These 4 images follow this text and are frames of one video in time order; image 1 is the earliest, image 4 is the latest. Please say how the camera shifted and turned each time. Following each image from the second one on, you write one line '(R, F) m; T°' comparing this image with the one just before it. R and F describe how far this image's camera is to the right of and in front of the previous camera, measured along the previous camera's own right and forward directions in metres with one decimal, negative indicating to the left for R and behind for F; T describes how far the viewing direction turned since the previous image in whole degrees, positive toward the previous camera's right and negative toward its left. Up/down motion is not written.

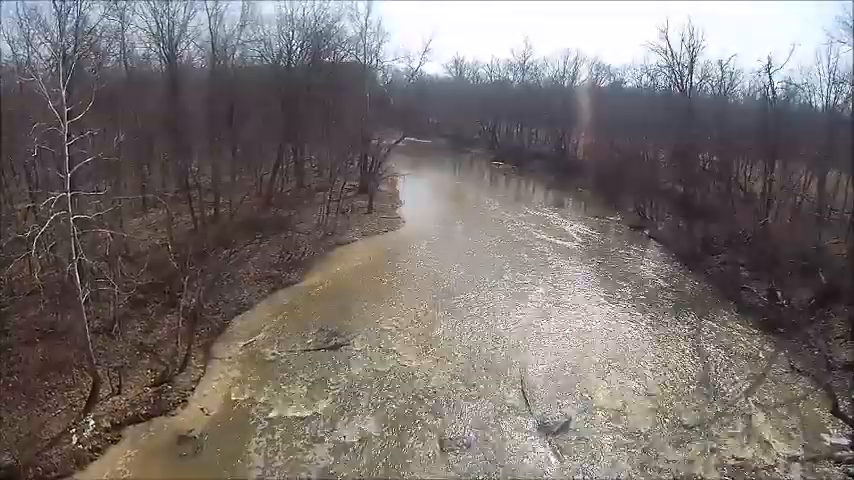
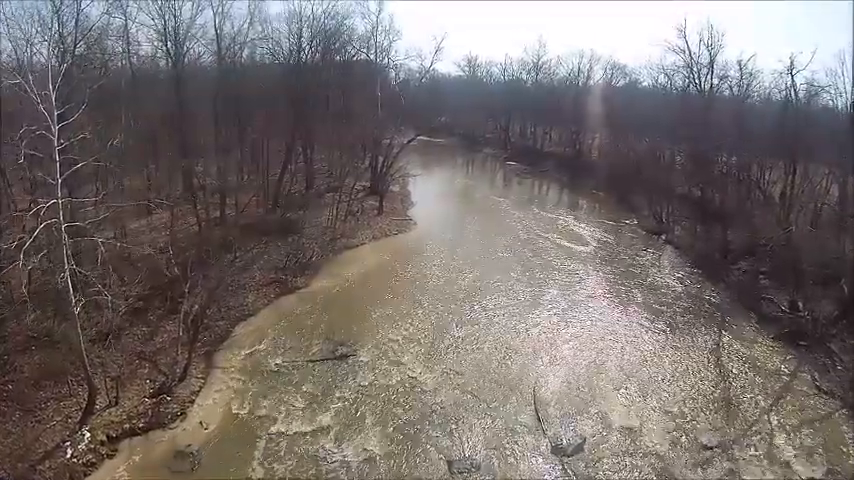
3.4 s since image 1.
(0.0, +0.5) m; -1°
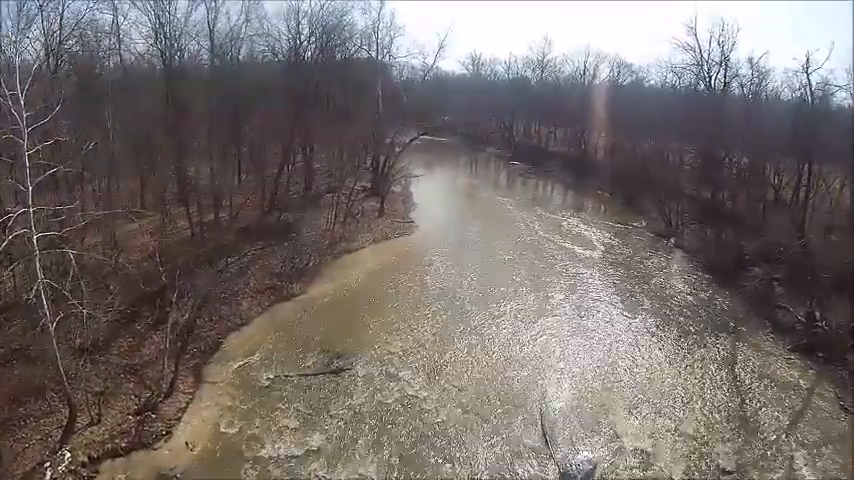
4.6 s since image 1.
(0.0, +0.7) m; 0°
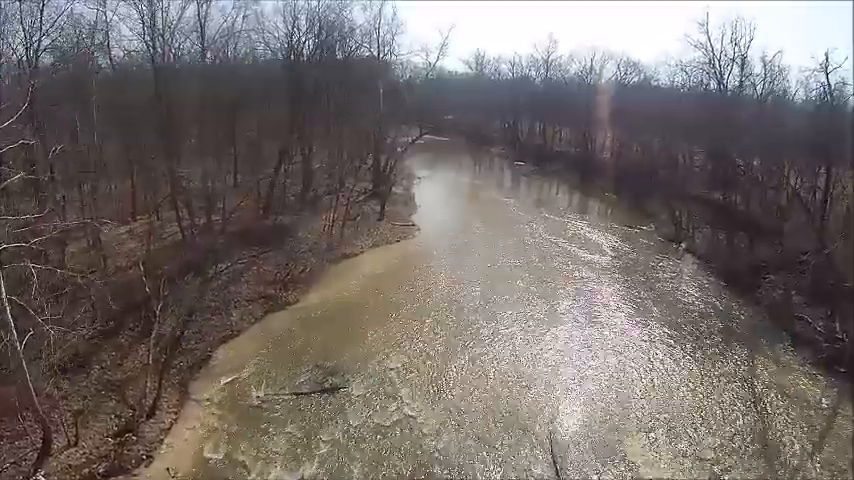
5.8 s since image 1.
(0.0, +0.8) m; 0°
